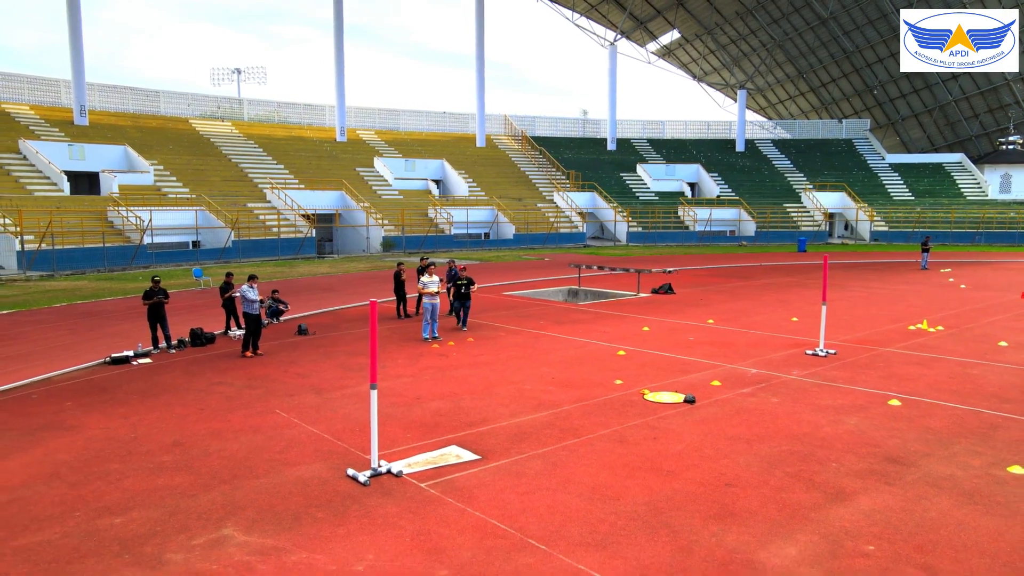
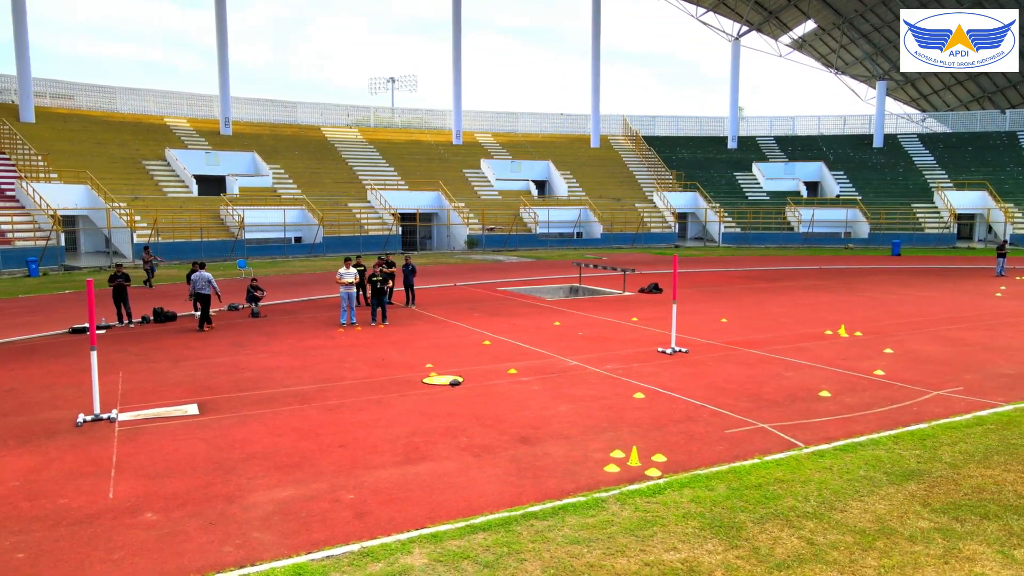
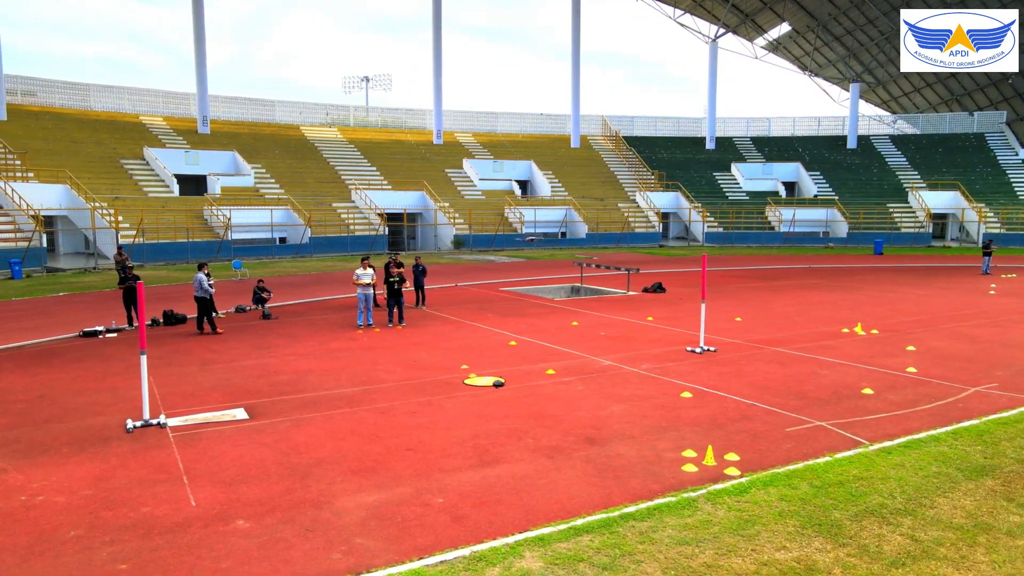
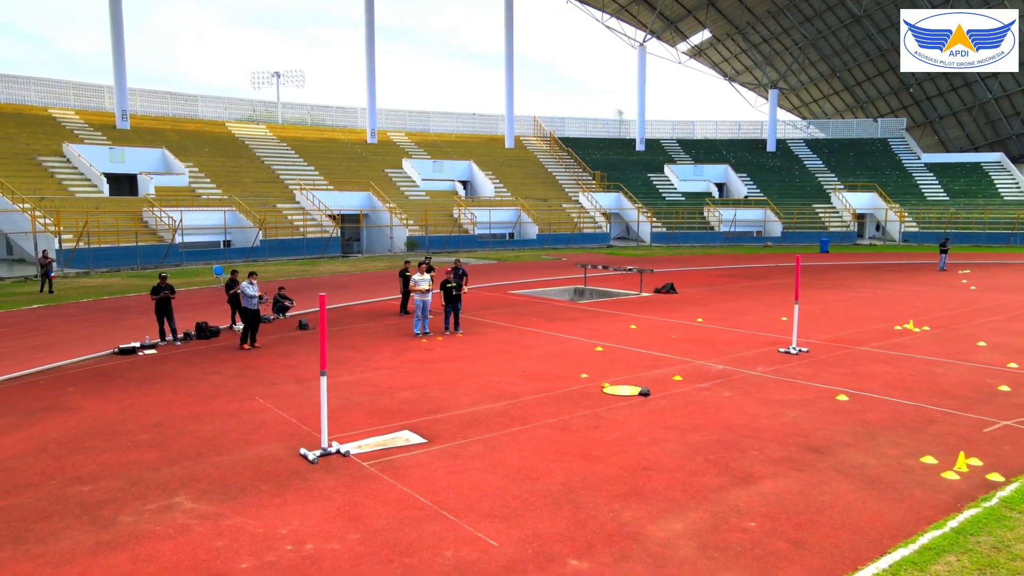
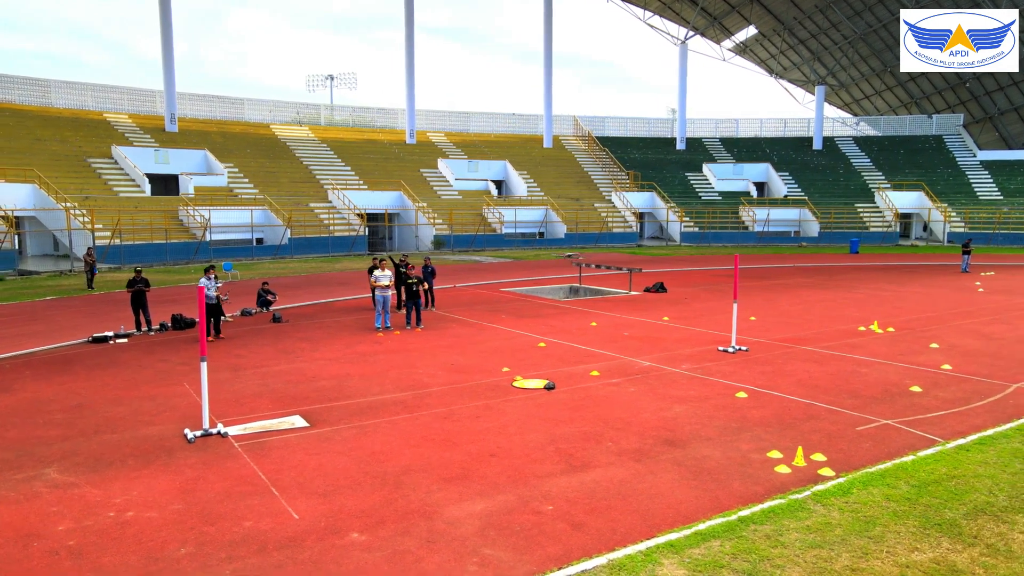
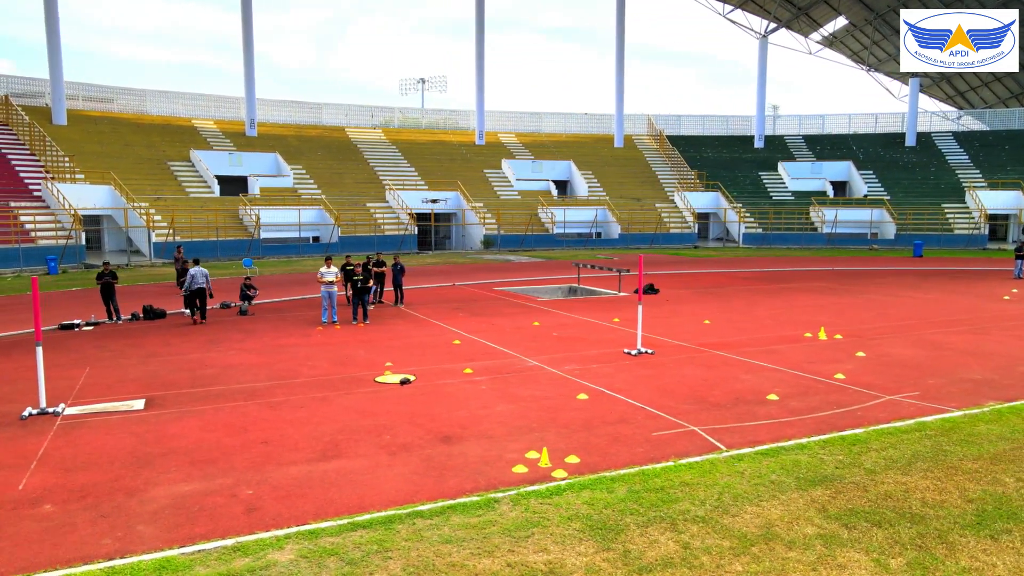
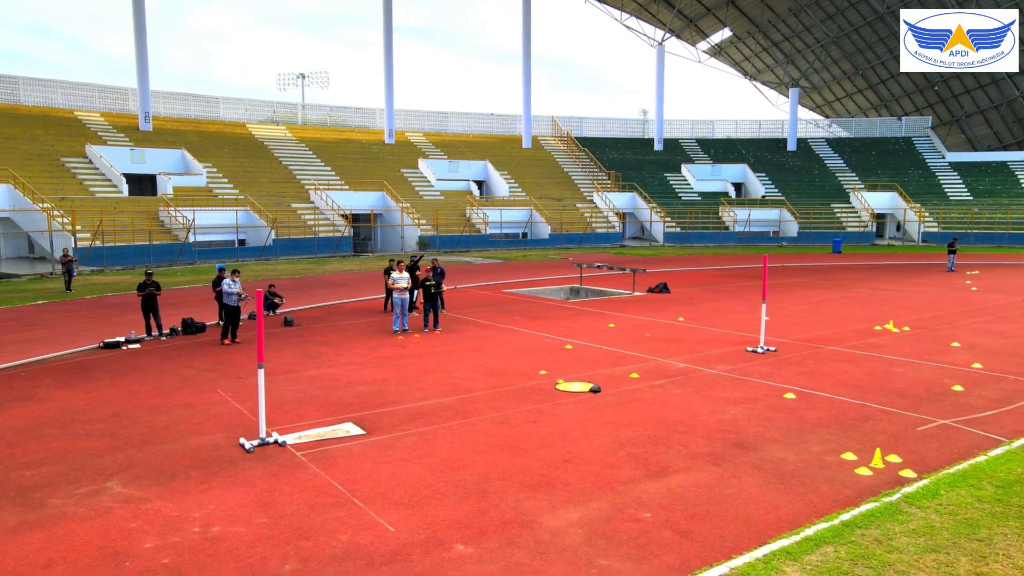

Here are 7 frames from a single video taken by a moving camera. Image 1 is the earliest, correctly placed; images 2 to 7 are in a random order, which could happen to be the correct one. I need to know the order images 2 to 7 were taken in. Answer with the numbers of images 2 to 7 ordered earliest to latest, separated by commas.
4, 7, 5, 3, 2, 6
